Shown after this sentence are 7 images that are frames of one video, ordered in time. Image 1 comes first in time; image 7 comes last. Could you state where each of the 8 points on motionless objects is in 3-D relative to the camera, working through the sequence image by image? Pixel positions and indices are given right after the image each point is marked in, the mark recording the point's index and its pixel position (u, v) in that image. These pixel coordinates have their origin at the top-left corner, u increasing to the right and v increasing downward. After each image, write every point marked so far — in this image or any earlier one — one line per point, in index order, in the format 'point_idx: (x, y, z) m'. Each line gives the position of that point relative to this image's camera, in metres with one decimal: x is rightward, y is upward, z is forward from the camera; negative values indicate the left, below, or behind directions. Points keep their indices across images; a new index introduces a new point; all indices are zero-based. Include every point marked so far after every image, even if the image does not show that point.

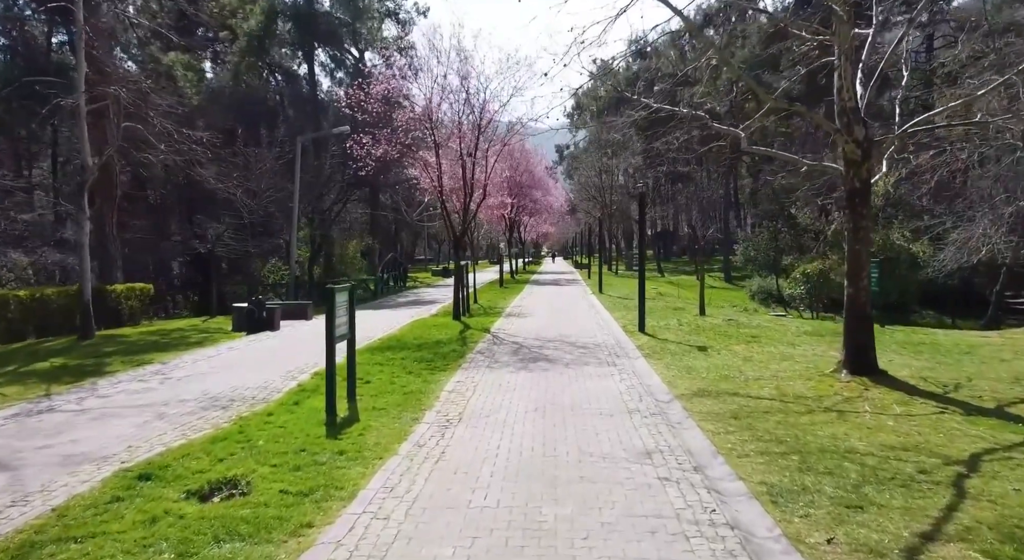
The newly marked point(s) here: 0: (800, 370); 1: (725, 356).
0: (+3.7, -1.2, +8.9) m
1: (+3.2, -1.2, +10.5) m
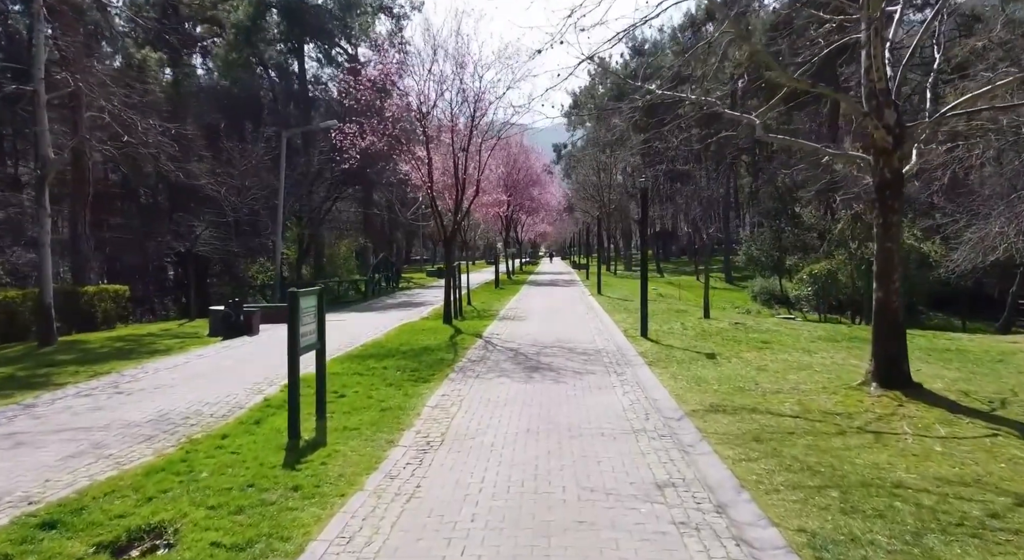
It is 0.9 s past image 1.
0: (+3.6, -1.2, +8.0) m
1: (+3.1, -1.2, +9.6) m
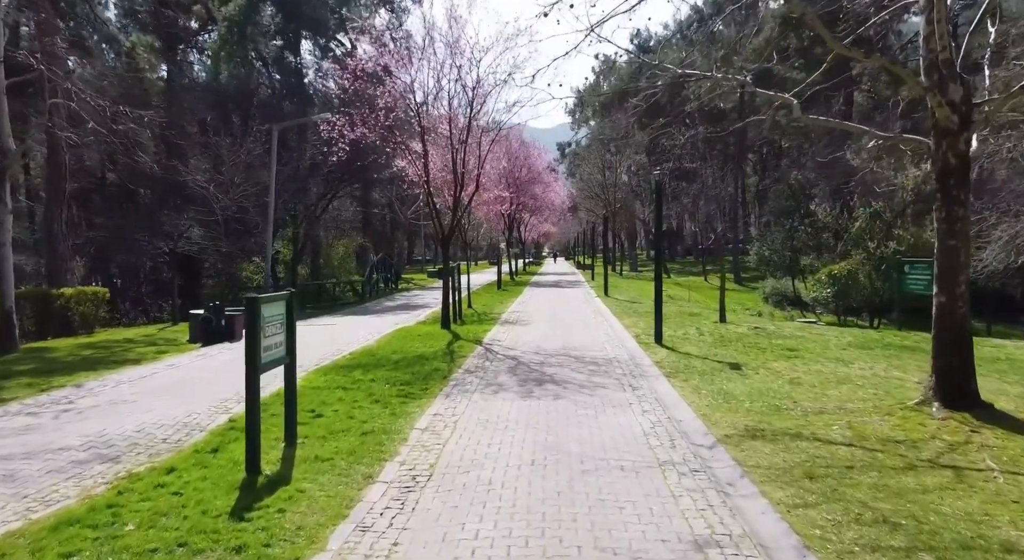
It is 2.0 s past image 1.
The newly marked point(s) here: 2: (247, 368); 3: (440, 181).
0: (+3.6, -1.2, +7.0) m
1: (+3.2, -1.2, +8.6) m
2: (-2.0, -0.7, +5.1) m
3: (-1.9, +2.7, +18.3) m
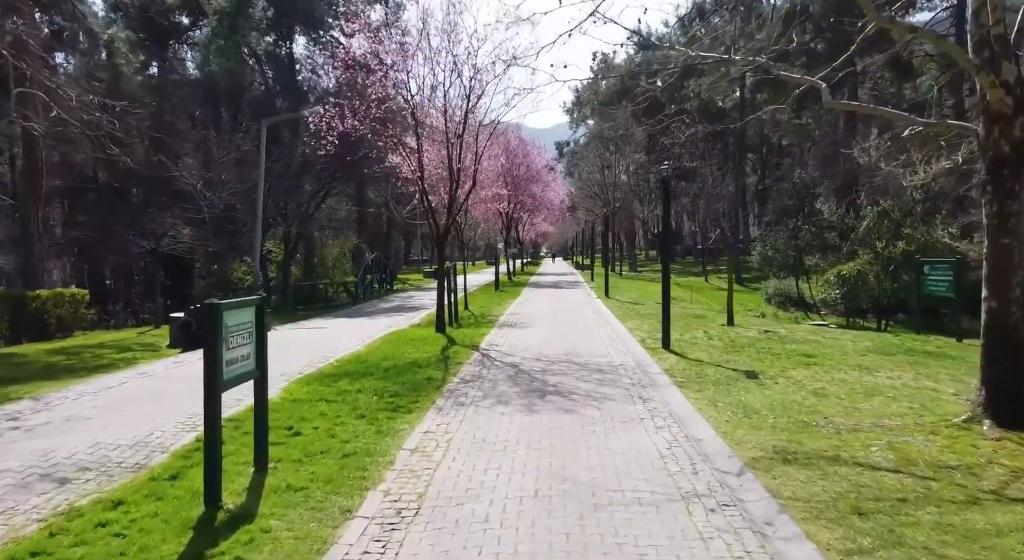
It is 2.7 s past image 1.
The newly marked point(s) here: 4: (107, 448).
0: (+3.6, -1.2, +6.3) m
1: (+3.1, -1.2, +7.9) m
2: (-2.0, -0.7, +4.4) m
3: (-2.0, +2.6, +17.6) m
4: (-3.4, -1.4, +5.8) m
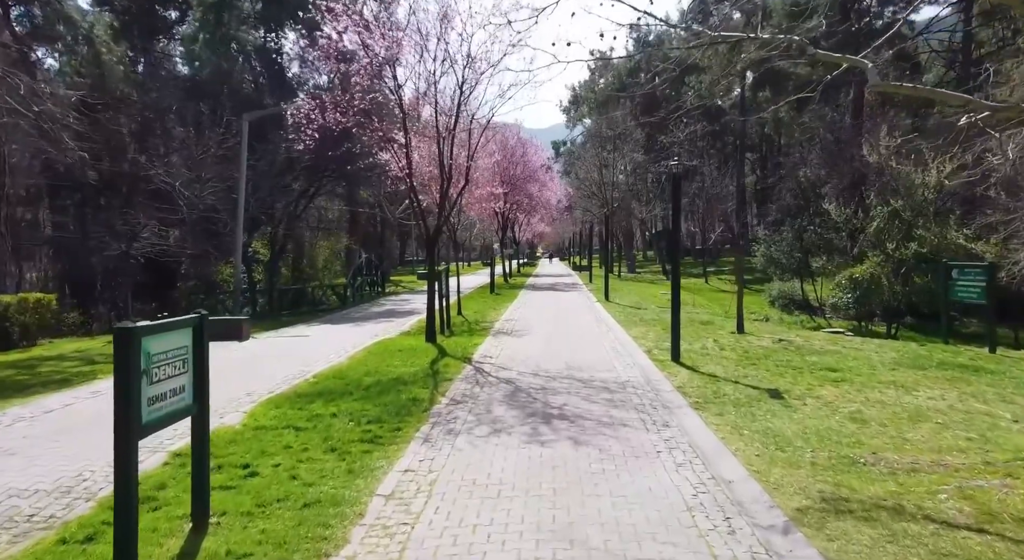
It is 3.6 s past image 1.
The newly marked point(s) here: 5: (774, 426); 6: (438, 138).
0: (+3.6, -1.3, +5.4) m
1: (+3.1, -1.3, +7.0) m
2: (-2.0, -0.8, +3.5) m
3: (-2.1, +2.5, +16.6) m
4: (-3.4, -1.5, +4.8) m
5: (+2.5, -1.4, +6.6) m
6: (-1.4, +2.8, +13.3) m
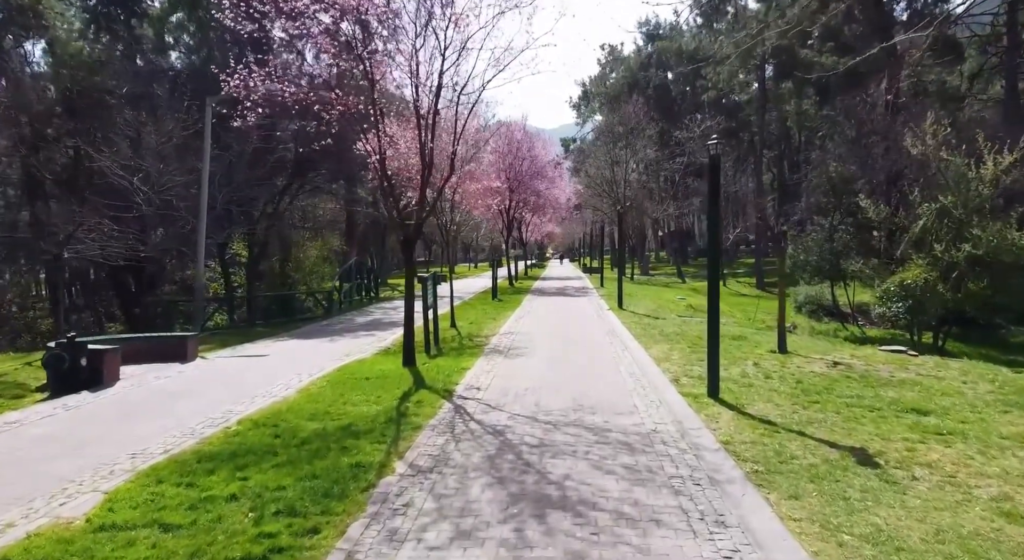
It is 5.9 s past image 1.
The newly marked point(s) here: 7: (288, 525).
0: (+3.4, -1.5, +3.1) m
1: (+3.0, -1.5, +4.8) m
2: (-2.2, -0.9, +1.3) m
3: (-2.1, +2.4, +14.4) m
4: (-3.6, -1.6, +2.7) m
5: (+2.3, -1.5, +4.4) m
6: (-1.5, +2.6, +11.2) m
7: (-1.4, -1.5, +4.4) m
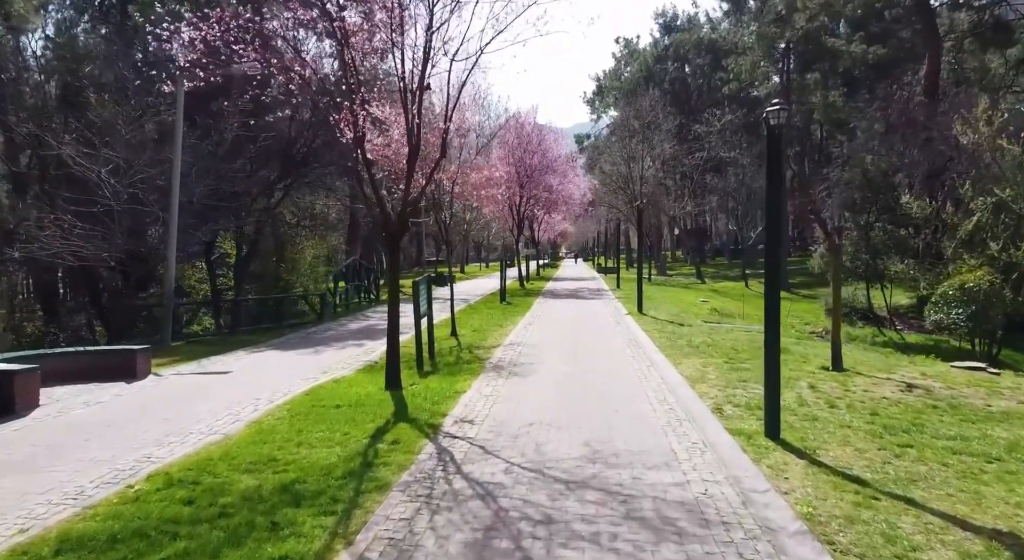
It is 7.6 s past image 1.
0: (+3.3, -1.5, +1.3) m
1: (+2.9, -1.5, +3.0) m
2: (-2.3, -1.0, -0.4) m
3: (-1.9, +2.3, +12.7) m
4: (-3.7, -1.7, +1.0) m
5: (+2.3, -1.6, +2.6) m
6: (-1.4, +2.6, +9.4) m
7: (-1.5, -1.6, +2.7) m
